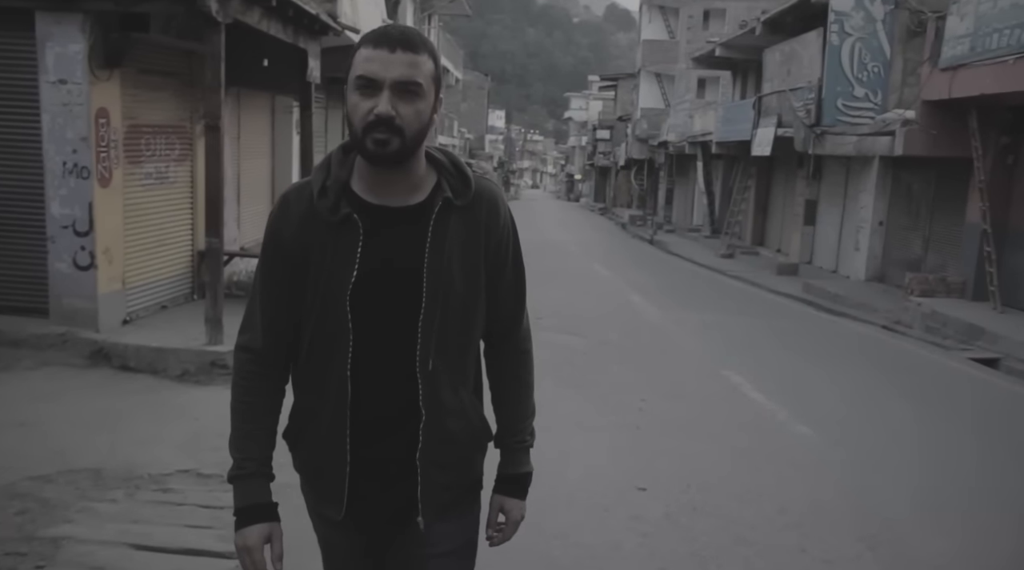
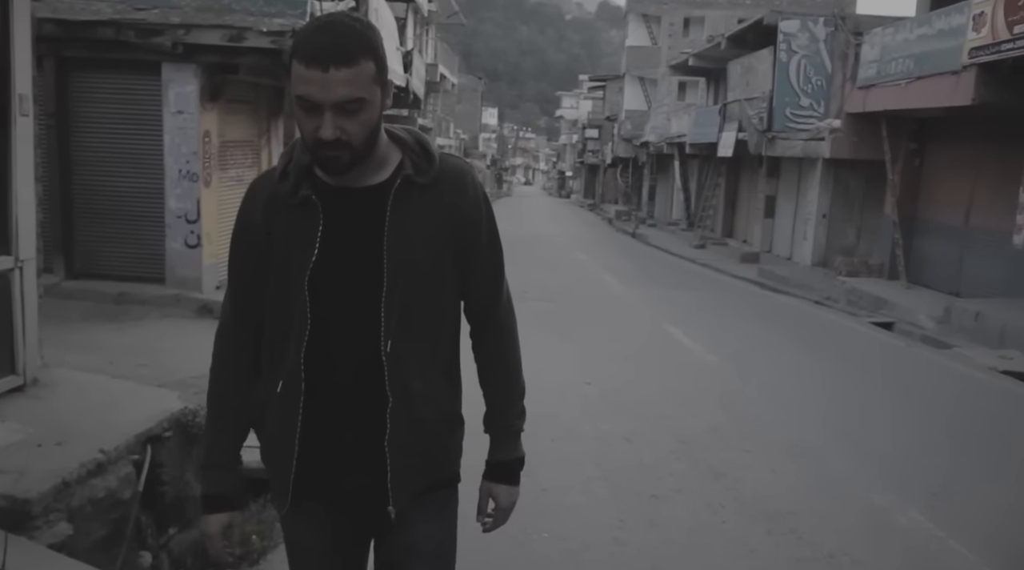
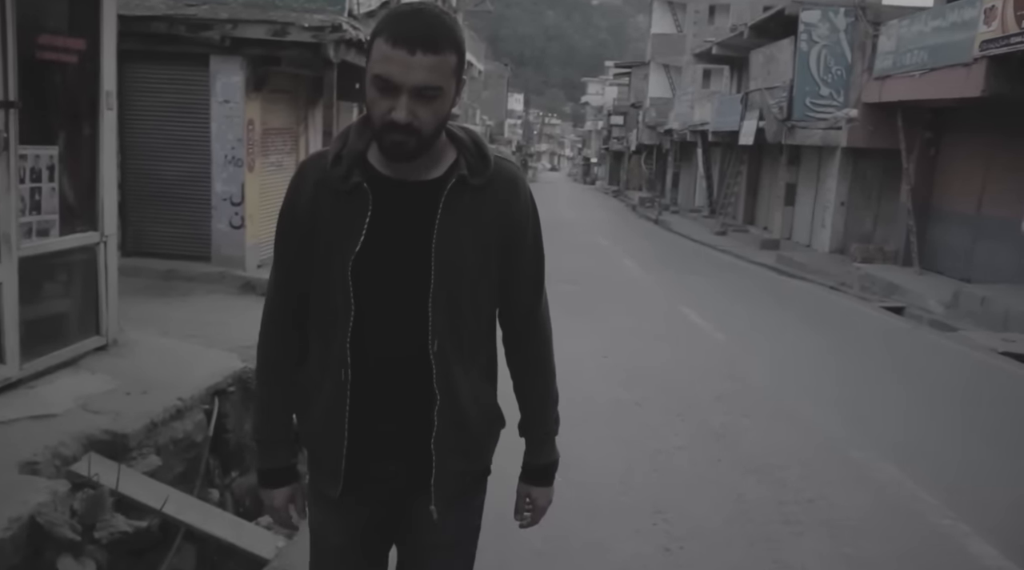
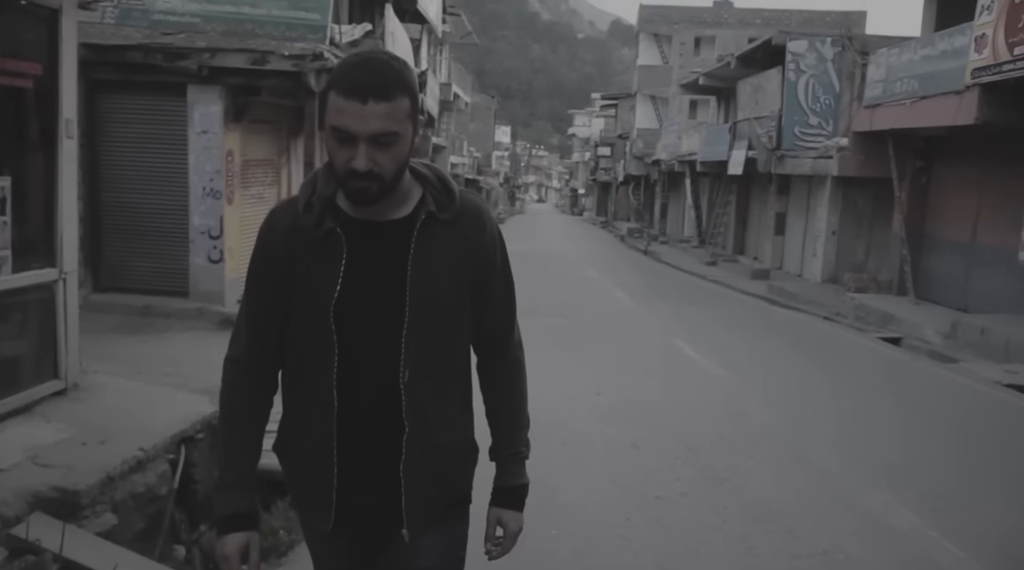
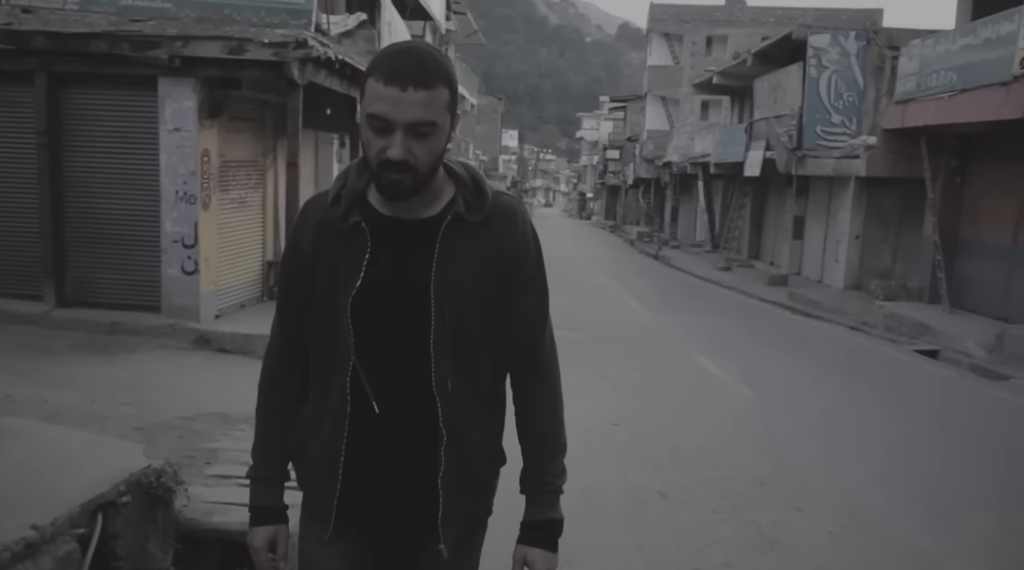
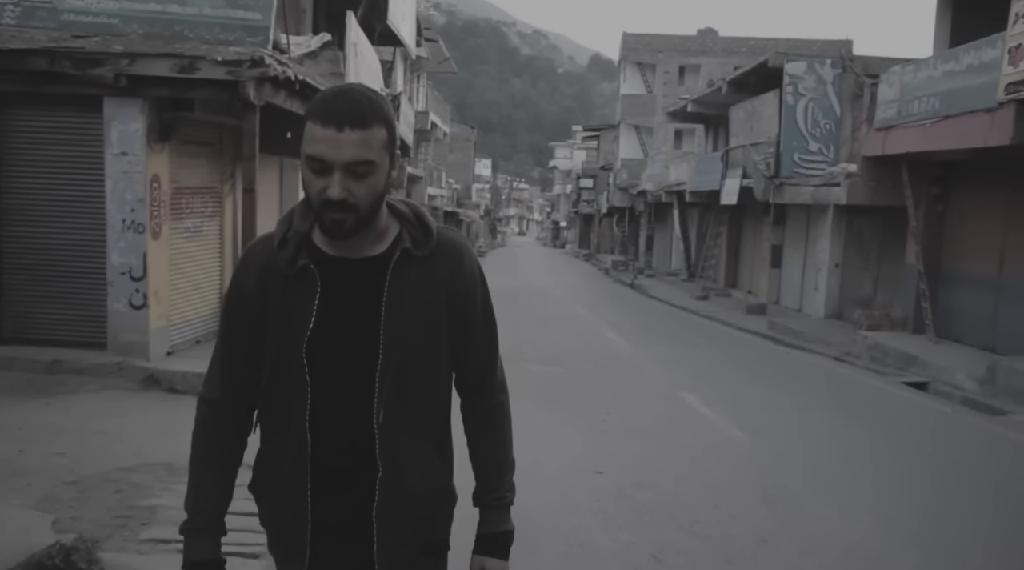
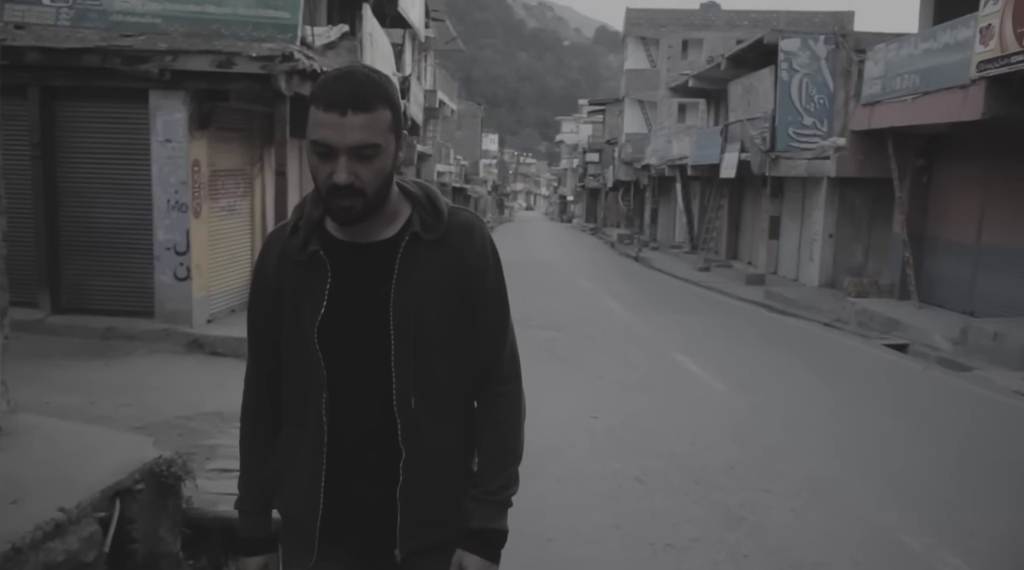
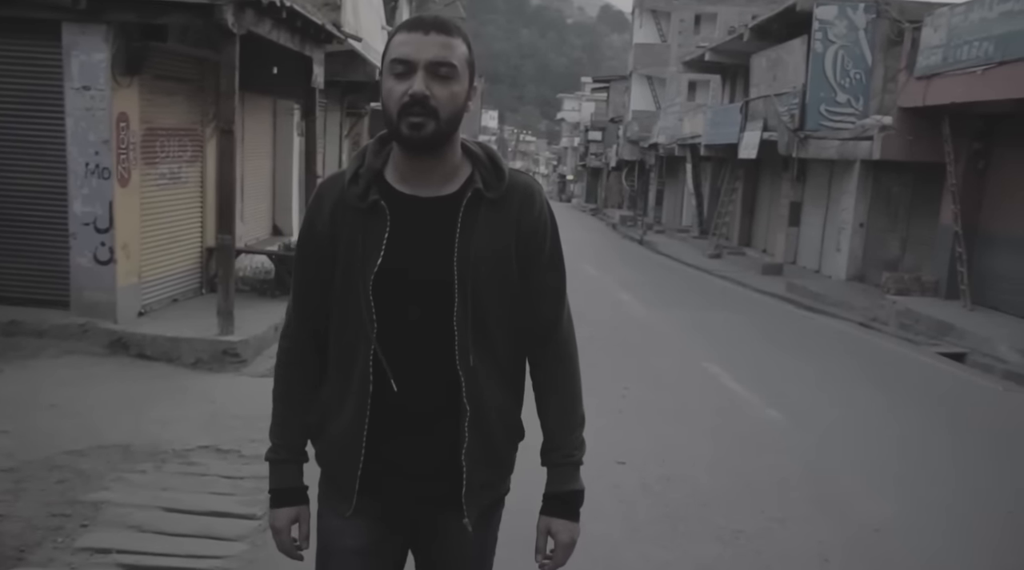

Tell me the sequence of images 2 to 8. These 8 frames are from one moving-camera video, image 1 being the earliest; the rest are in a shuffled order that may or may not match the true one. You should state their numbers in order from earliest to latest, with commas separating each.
8, 6, 5, 7, 2, 4, 3
